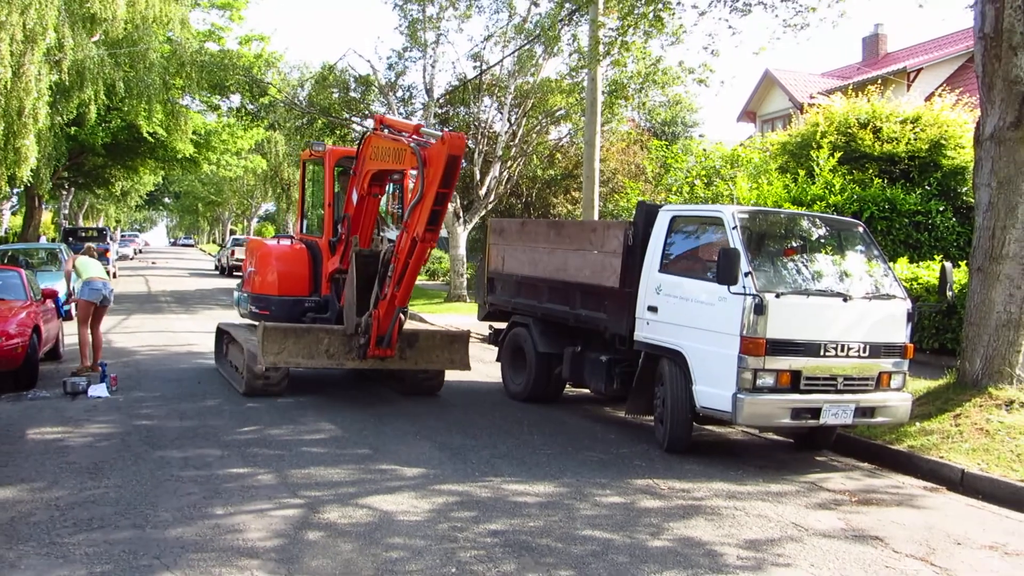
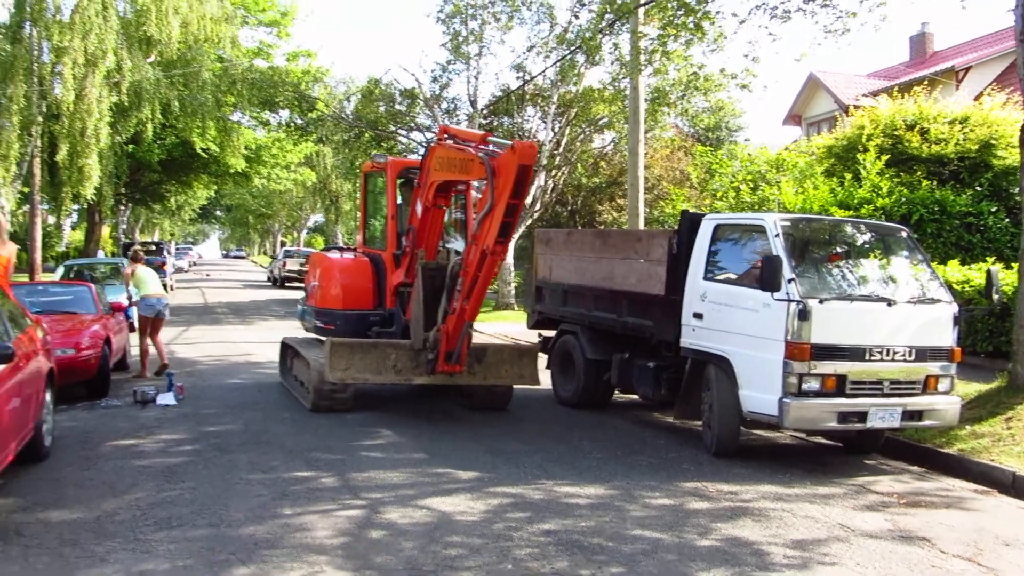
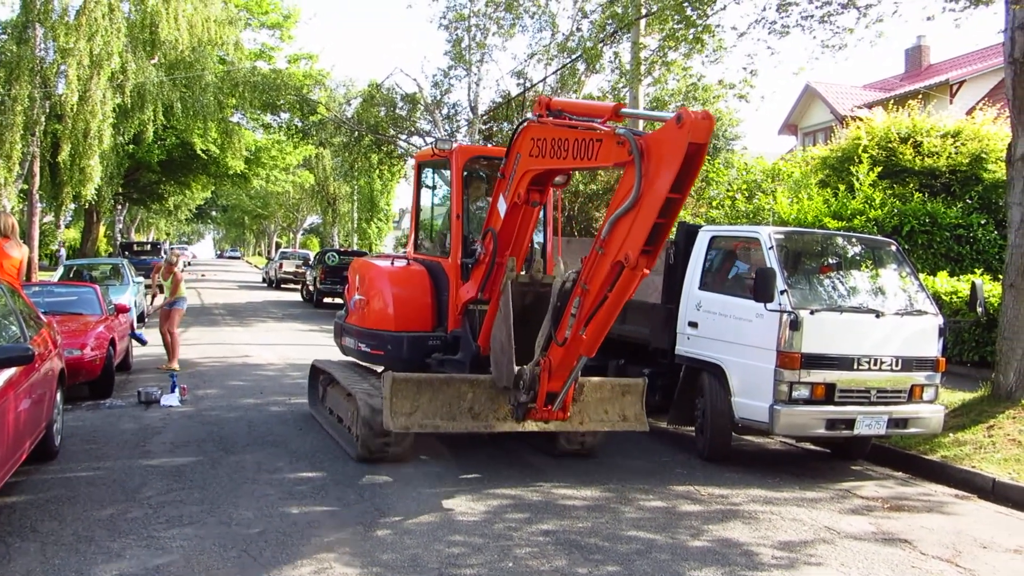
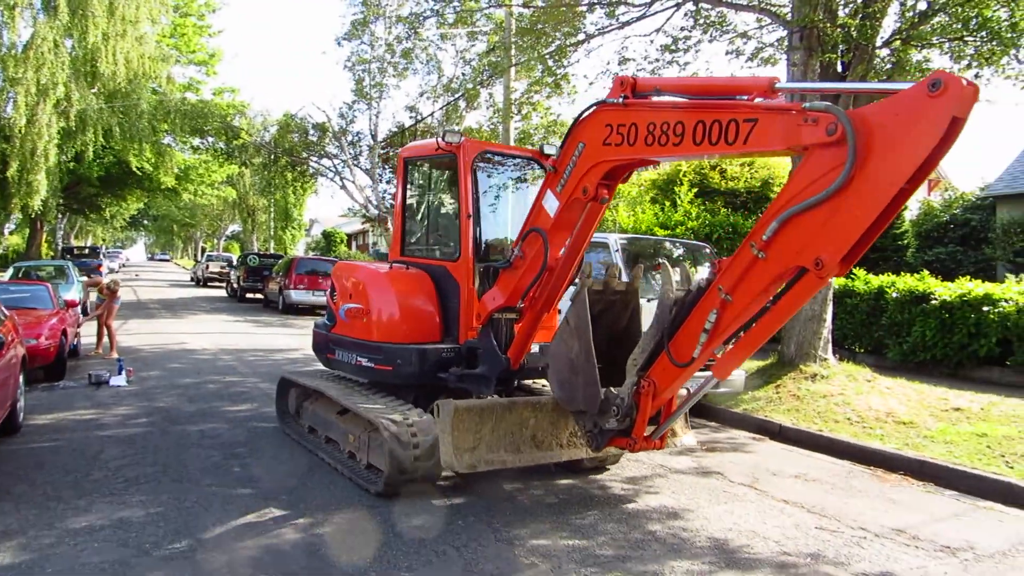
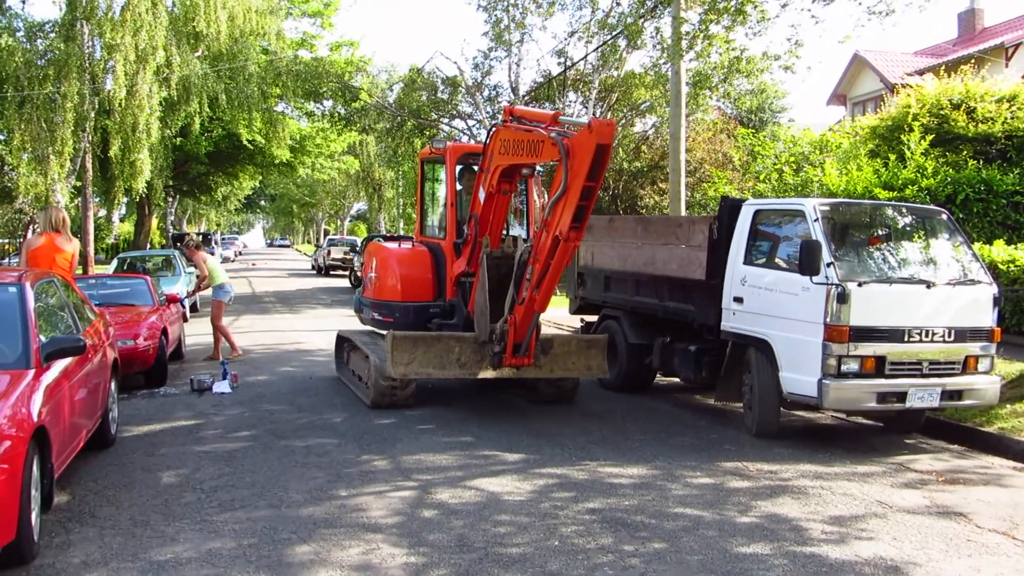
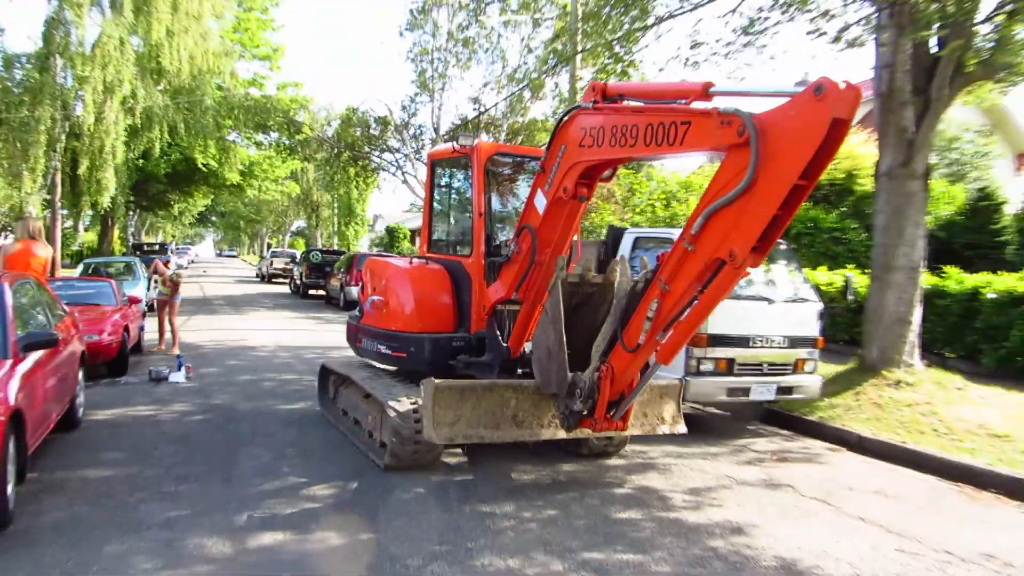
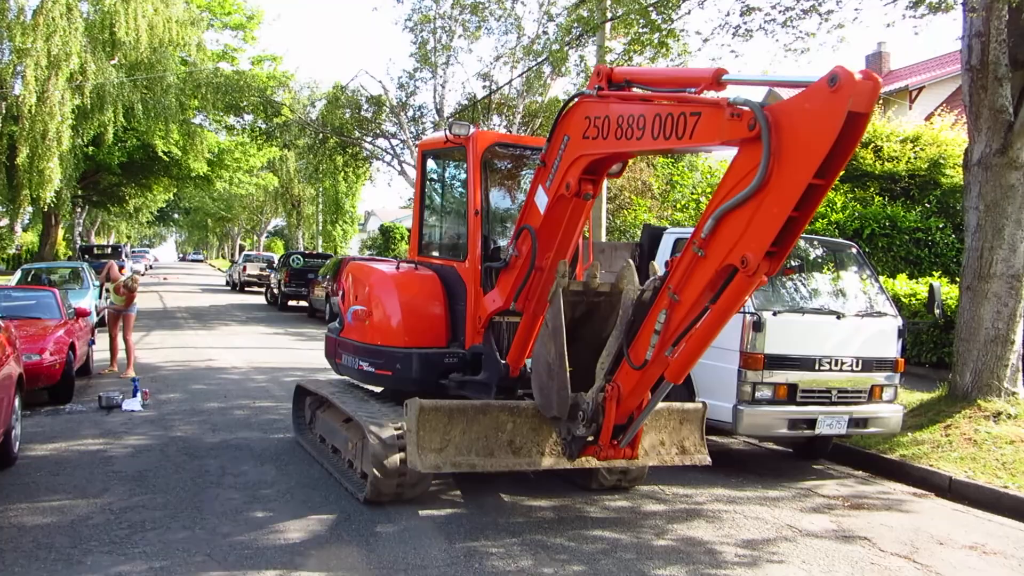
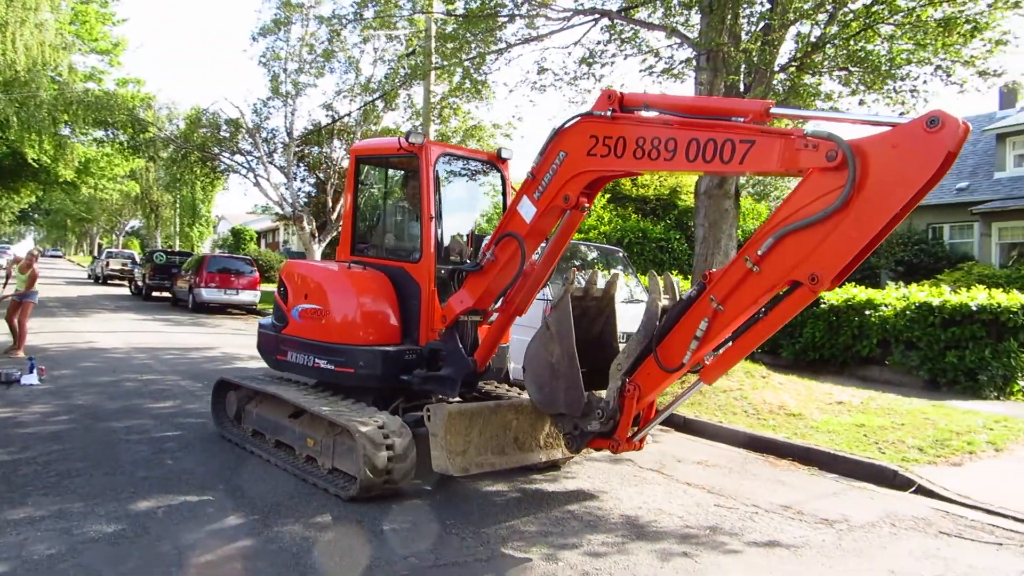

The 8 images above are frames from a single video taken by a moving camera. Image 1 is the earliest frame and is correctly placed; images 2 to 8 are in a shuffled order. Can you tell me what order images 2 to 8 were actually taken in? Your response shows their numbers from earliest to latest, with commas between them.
2, 5, 3, 7, 6, 4, 8
